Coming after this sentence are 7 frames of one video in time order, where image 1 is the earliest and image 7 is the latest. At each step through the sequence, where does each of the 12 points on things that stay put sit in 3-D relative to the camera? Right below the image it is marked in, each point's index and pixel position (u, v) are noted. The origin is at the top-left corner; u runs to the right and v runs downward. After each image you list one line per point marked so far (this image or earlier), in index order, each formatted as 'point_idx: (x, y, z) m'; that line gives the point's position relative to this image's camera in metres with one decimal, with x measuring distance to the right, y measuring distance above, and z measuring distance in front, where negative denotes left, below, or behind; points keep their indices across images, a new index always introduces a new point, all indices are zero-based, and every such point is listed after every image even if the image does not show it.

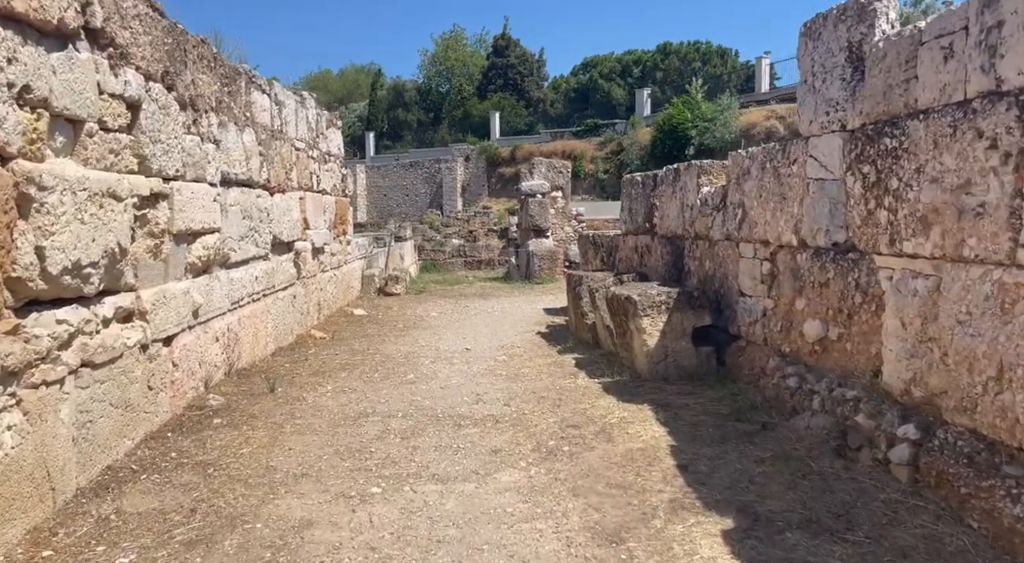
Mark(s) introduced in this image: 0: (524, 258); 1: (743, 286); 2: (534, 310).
0: (+0.2, +0.5, +14.2) m
1: (+1.4, 0.0, +4.6) m
2: (+0.3, -0.4, +9.5) m
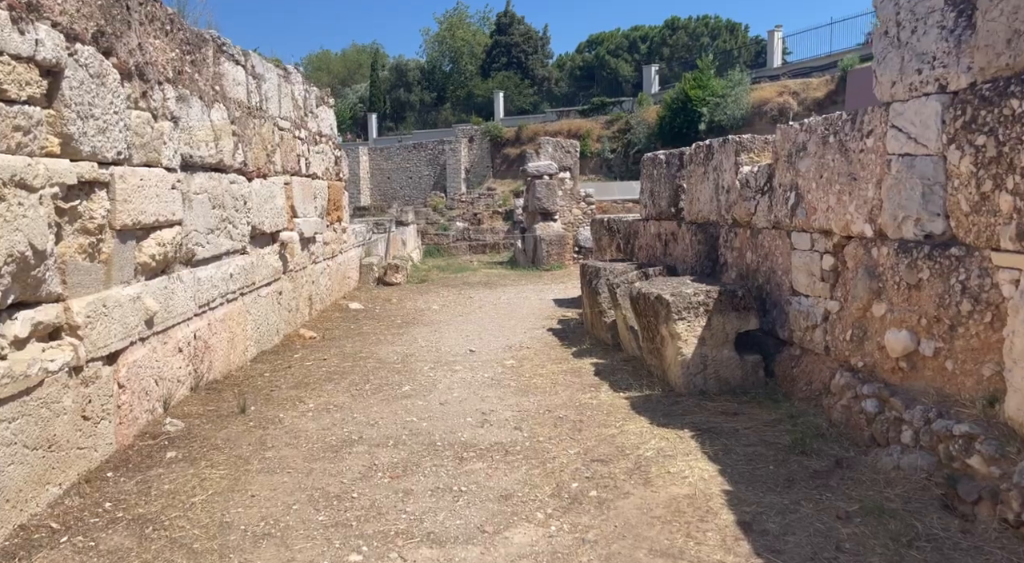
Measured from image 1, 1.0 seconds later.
0: (+0.3, +0.7, +13.5) m
1: (+1.5, 0.0, +3.8) m
2: (+0.4, -0.2, +8.8) m
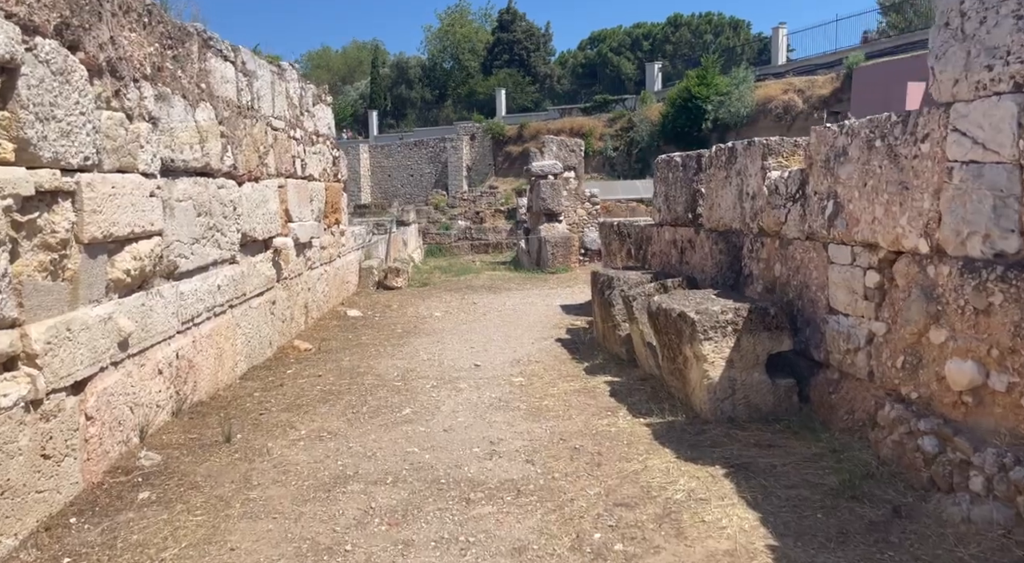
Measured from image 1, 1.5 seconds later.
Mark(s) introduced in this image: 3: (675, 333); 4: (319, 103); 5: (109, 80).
0: (+0.4, +0.7, +13.2) m
1: (+1.5, -0.1, +3.5) m
2: (+0.4, -0.3, +8.5) m
3: (+0.9, -0.3, +3.9) m
4: (-2.1, +2.0, +8.2) m
5: (-1.8, +0.9, +3.3) m
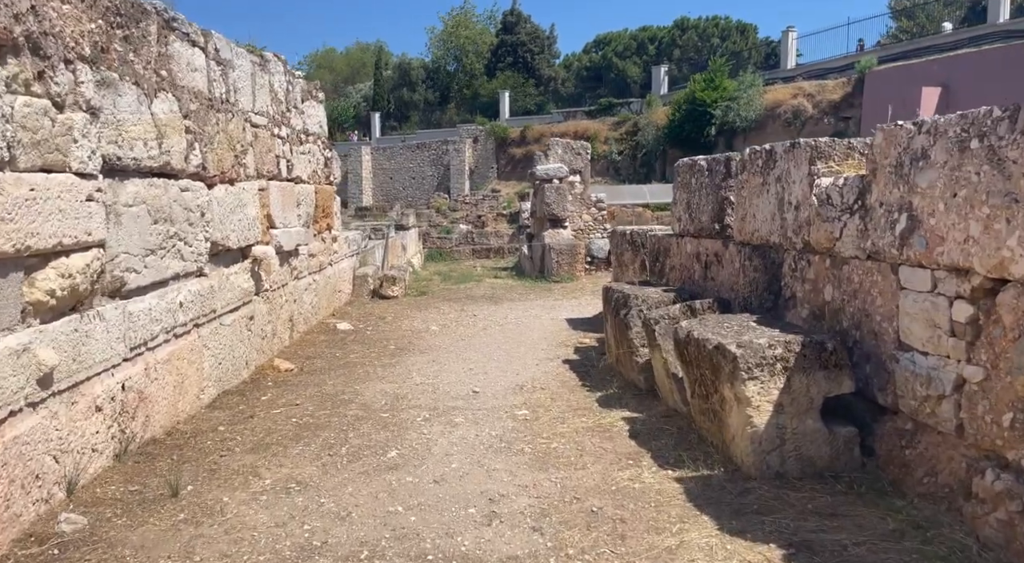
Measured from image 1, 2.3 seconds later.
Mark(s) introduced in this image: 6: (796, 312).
0: (+0.5, +0.5, +12.6) m
1: (+1.5, -0.2, +2.9) m
2: (+0.5, -0.4, +7.9) m
3: (+0.9, -0.4, +3.3) m
4: (-2.1, +1.9, +7.6) m
5: (-1.8, +0.8, +2.7) m
6: (+1.4, -0.2, +3.8) m
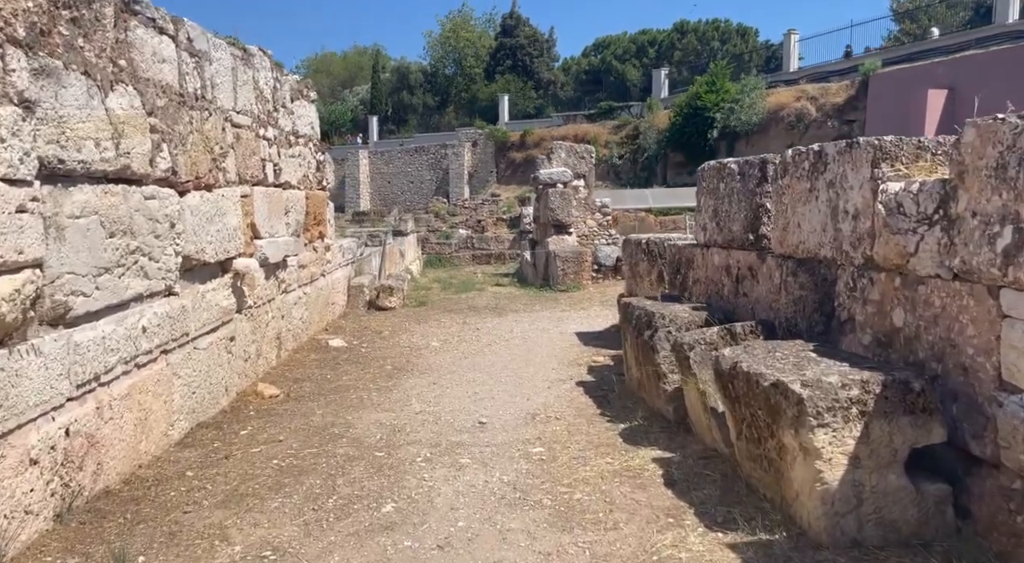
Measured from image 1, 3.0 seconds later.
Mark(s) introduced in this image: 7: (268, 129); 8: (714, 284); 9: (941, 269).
0: (+0.5, +0.4, +12.0) m
1: (+1.6, -0.3, +2.4) m
2: (+0.5, -0.6, +7.3) m
3: (+0.9, -0.5, +2.7) m
4: (-2.0, +1.7, +7.1) m
5: (-1.7, +0.7, +2.2) m
6: (+1.5, -0.2, +3.2) m
7: (-1.9, +1.2, +5.9) m
8: (+1.3, 0.0, +4.9) m
9: (+1.6, 0.0, +2.7) m
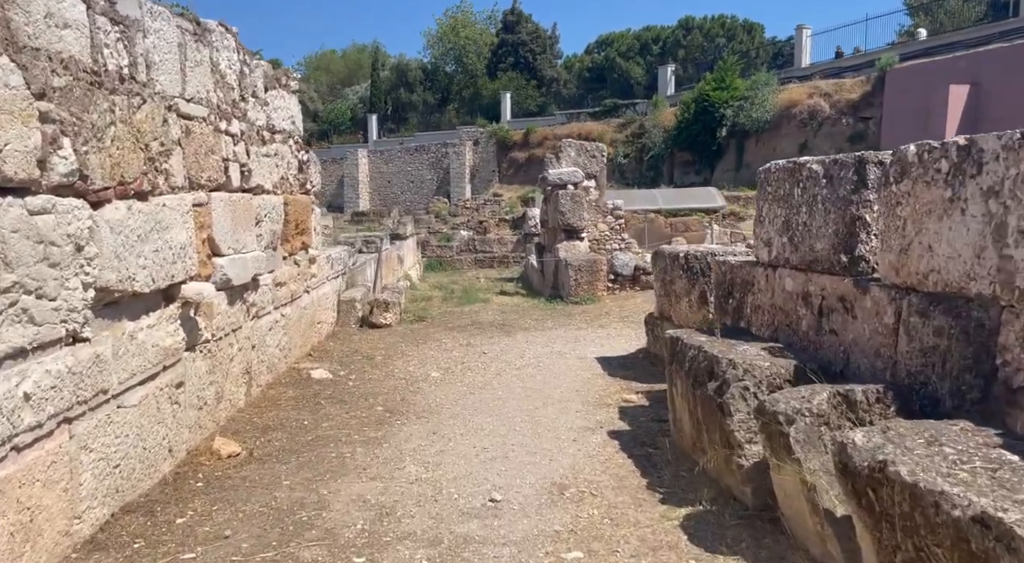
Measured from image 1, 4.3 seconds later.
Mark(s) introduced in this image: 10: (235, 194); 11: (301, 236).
0: (+0.6, +0.2, +11.0) m
1: (+1.7, -0.5, +1.4) m
2: (+0.6, -0.7, +6.3) m
3: (+1.0, -0.6, +1.7) m
4: (-1.9, +1.6, +6.0) m
5: (-1.6, +0.6, +1.2) m
6: (+1.6, -0.4, +2.2) m
7: (-1.8, +1.0, +4.9) m
8: (+1.4, -0.2, +3.9) m
9: (+1.7, -0.1, +1.7) m
10: (-1.8, +0.6, +4.8) m
11: (-1.9, +0.4, +6.6) m
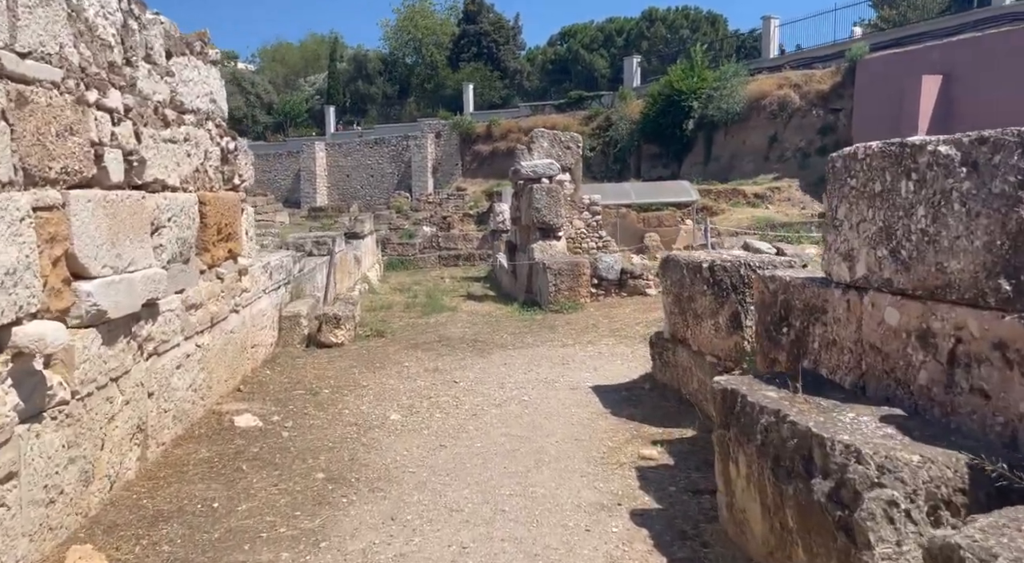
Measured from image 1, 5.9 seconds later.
0: (+0.2, +0.1, +9.8) m
1: (+1.8, -0.6, +0.2) m
2: (+0.5, -0.8, +5.2) m
3: (+1.1, -0.8, +0.6) m
4: (-2.1, +1.4, +4.7) m
5: (-1.5, +0.4, -0.1) m
6: (+1.7, -0.5, +1.1) m
7: (-1.9, +0.9, +3.5) m
8: (+1.4, -0.3, +2.8) m
9: (+1.8, -0.2, +0.6) m
10: (-1.9, +0.4, +3.5) m
11: (-2.1, +0.3, +5.3) m
